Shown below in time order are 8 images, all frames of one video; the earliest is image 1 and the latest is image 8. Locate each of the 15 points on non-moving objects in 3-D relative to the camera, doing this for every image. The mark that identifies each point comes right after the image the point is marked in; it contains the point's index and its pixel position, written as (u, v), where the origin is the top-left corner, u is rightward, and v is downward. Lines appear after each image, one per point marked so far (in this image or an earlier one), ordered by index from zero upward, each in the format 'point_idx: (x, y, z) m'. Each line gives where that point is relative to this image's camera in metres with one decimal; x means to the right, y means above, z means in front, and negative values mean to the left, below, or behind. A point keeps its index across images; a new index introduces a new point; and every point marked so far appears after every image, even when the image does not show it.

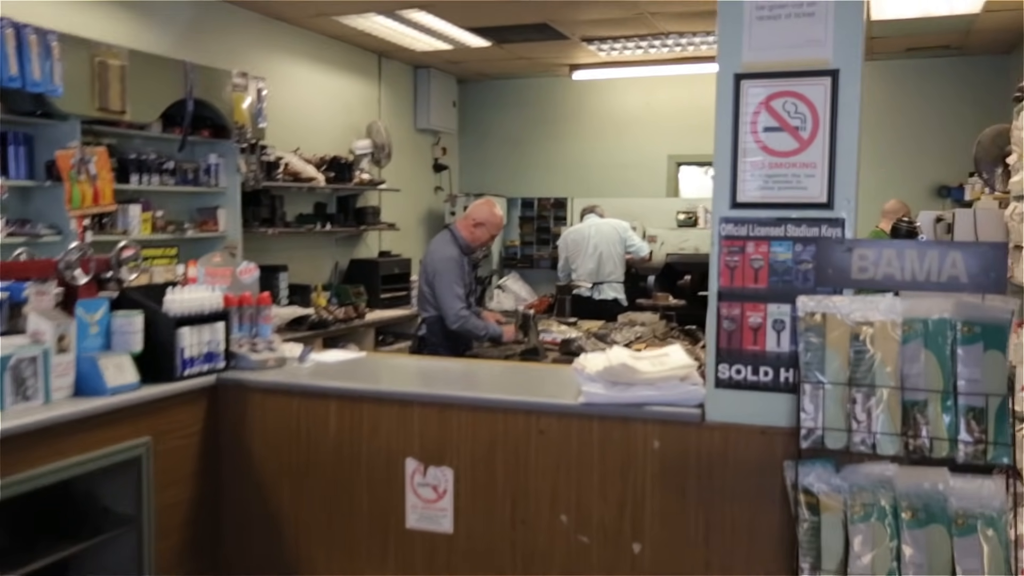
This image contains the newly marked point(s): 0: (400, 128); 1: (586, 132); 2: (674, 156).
0: (-0.9, +1.3, +6.6) m
1: (+0.6, +1.3, +7.2) m
2: (+1.4, +1.1, +7.0) m
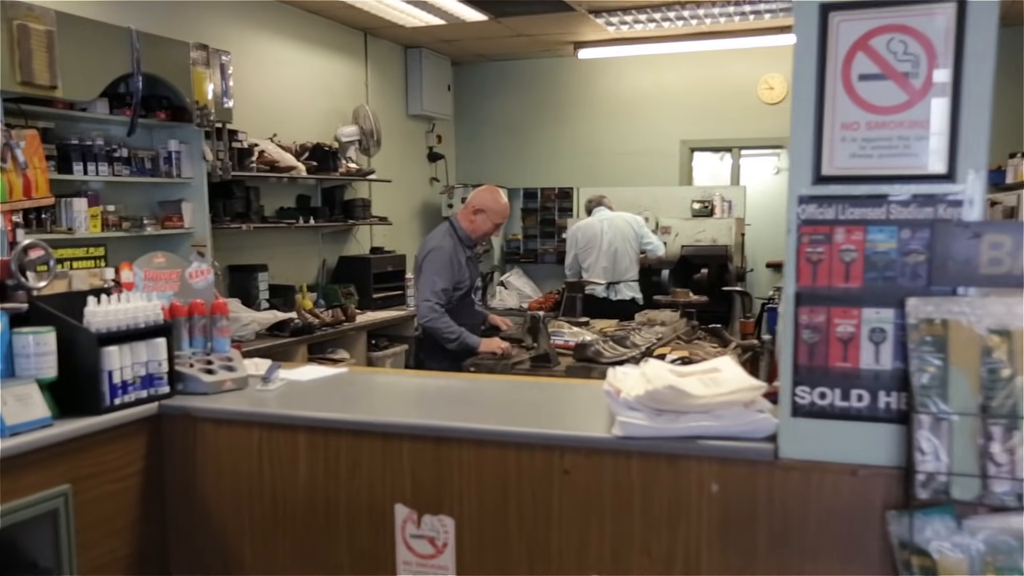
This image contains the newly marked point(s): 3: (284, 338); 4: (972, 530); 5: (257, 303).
0: (-0.9, +1.3, +6.2) m
1: (+0.6, +1.4, +6.7) m
2: (+1.3, +1.1, +6.5) m
3: (-1.1, -0.3, +4.2) m
4: (+0.8, -0.4, +1.5) m
5: (-1.3, -0.1, +4.5) m
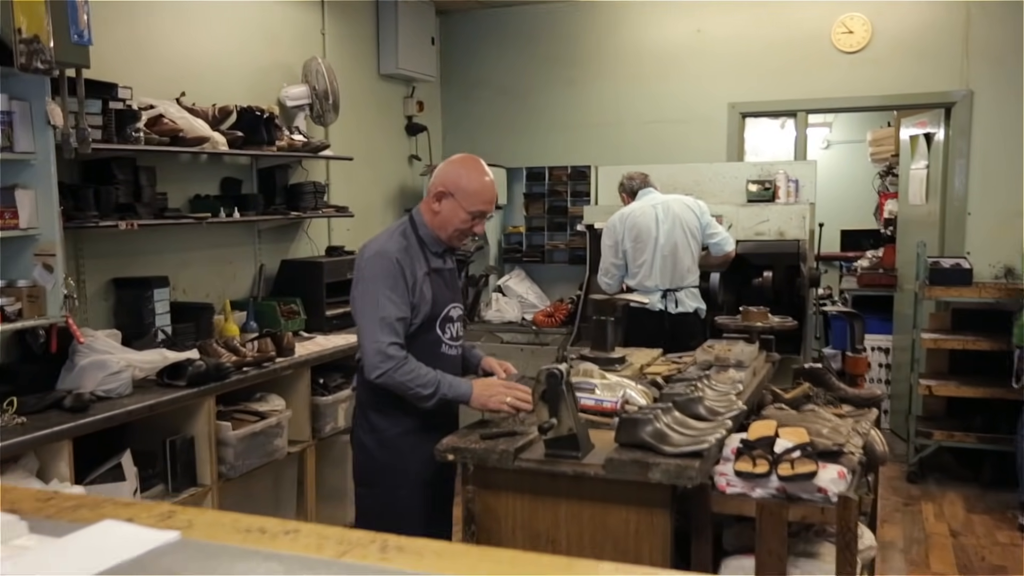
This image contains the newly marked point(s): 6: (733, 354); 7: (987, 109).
0: (-0.9, +1.2, +4.8) m
1: (+0.6, +1.3, +5.4) m
2: (+1.3, +1.1, +5.1) m
3: (-1.1, -0.4, +2.9) m
4: (+0.8, -0.6, +0.1) m
5: (-1.3, -0.2, +3.2) m
6: (+0.8, -0.2, +2.9) m
7: (+2.6, +1.0, +4.7) m
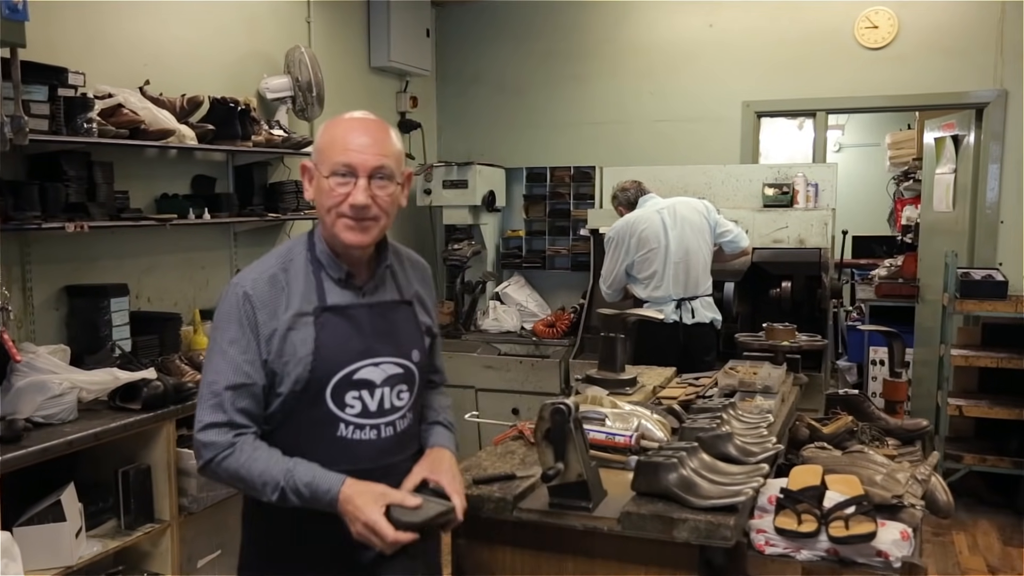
0: (-0.9, +1.2, +4.5) m
1: (+0.6, +1.3, +5.1) m
2: (+1.3, +1.0, +4.8) m
3: (-1.1, -0.4, +2.5) m
4: (+0.8, -0.6, -0.2) m
5: (-1.3, -0.2, +2.8) m
6: (+0.8, -0.3, +2.6) m
7: (+2.6, +0.9, +4.4) m
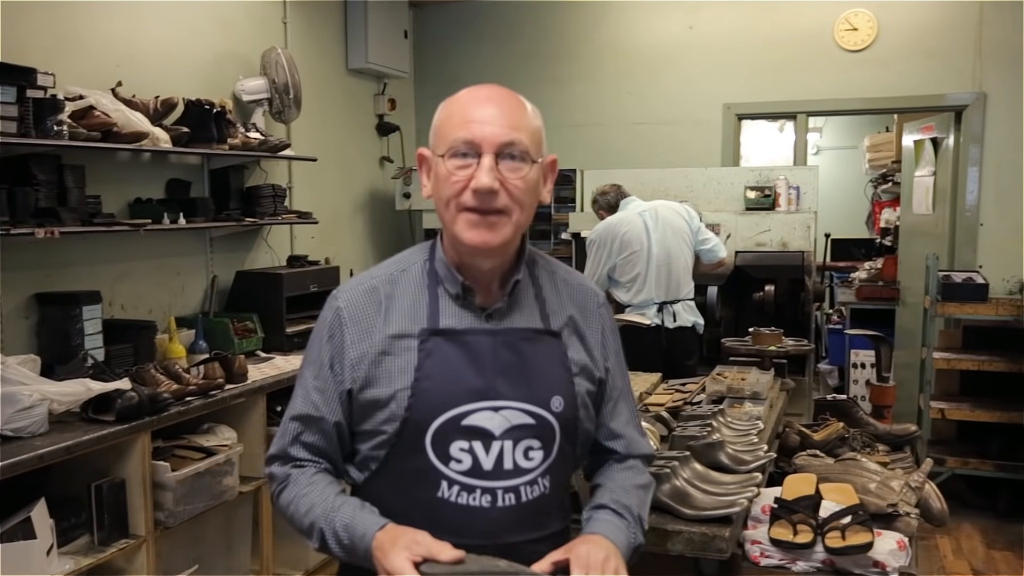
0: (-1.0, +1.2, +4.4) m
1: (+0.5, +1.3, +5.0) m
2: (+1.2, +1.0, +4.8) m
3: (-1.2, -0.4, +2.5) m
4: (+0.8, -0.6, -0.2) m
5: (-1.4, -0.2, +2.7) m
6: (+0.7, -0.3, +2.6) m
7: (+2.5, +0.9, +4.4) m
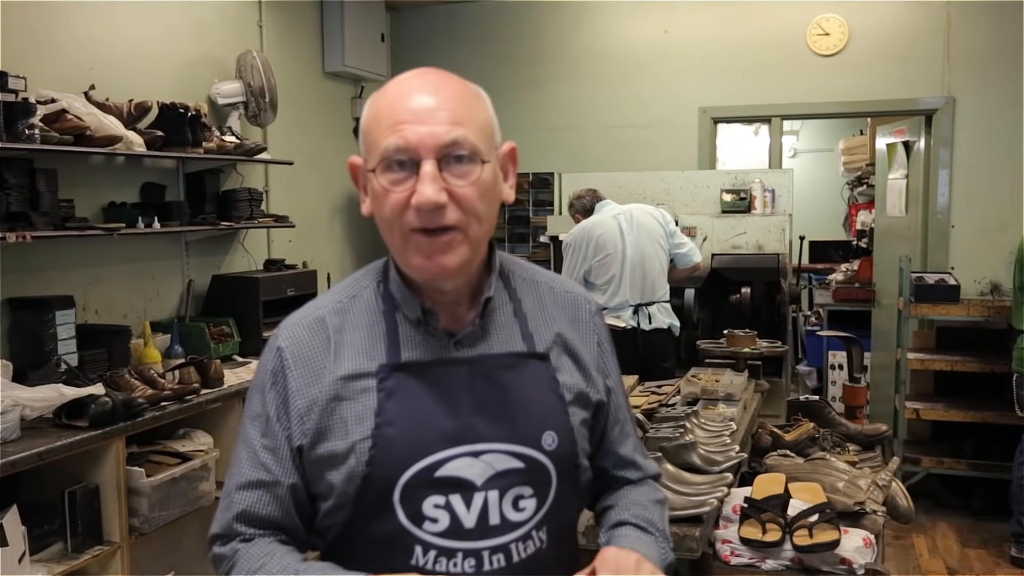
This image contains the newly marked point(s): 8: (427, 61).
0: (-1.1, +1.1, +4.4) m
1: (+0.4, +1.2, +5.1) m
2: (+1.1, +1.0, +4.8) m
3: (-1.2, -0.4, +2.4) m
4: (+0.8, -0.6, -0.2) m
5: (-1.5, -0.2, +2.7) m
6: (+0.6, -0.3, +2.6) m
7: (+2.4, +0.9, +4.5) m
8: (-0.5, +1.4, +5.3) m
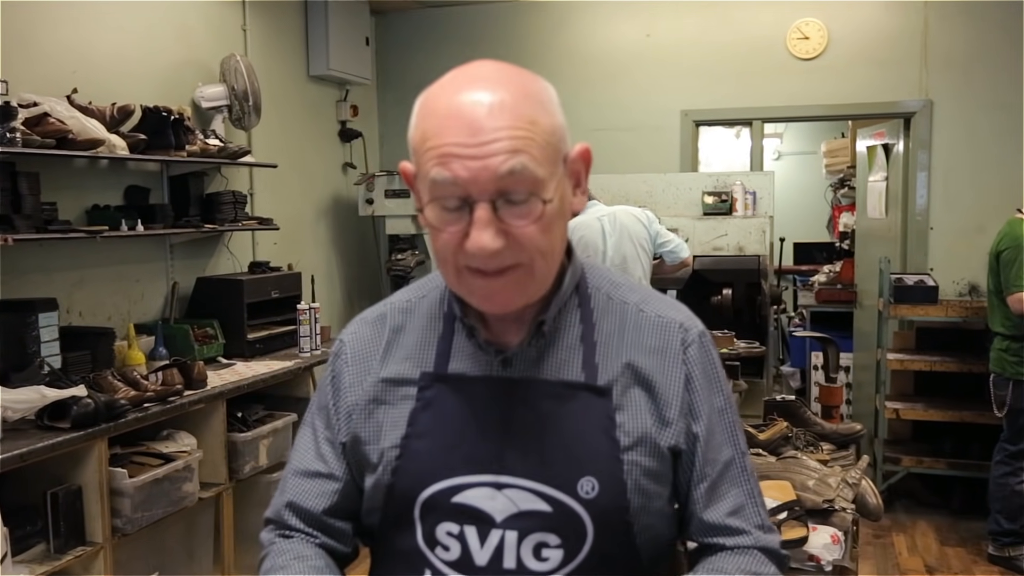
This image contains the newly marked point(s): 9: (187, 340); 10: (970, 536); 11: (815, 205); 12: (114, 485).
0: (-1.2, +1.1, +4.4) m
1: (+0.3, +1.2, +5.1) m
2: (+1.0, +1.0, +4.9) m
3: (-1.3, -0.4, +2.5) m
4: (+0.8, -0.6, -0.2) m
5: (-1.5, -0.2, +2.7) m
6: (+0.6, -0.3, +2.6) m
7: (+2.3, +0.9, +4.5) m
8: (-0.6, +1.4, +5.4) m
9: (-1.3, -0.2, +3.4) m
10: (+2.1, -1.2, +4.0) m
11: (+2.8, +0.8, +7.7) m
12: (-1.3, -0.6, +2.7) m
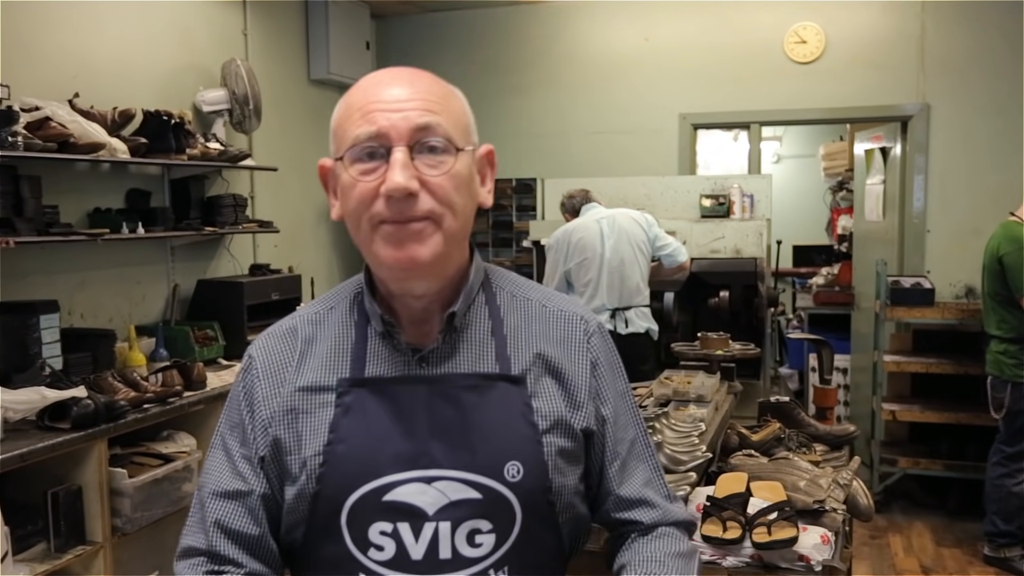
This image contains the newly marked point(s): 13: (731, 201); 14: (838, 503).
0: (-1.2, +1.1, +4.4) m
1: (+0.3, +1.2, +5.1) m
2: (+1.0, +1.0, +4.9) m
3: (-1.3, -0.4, +2.5) m
4: (+0.8, -0.6, -0.1) m
5: (-1.5, -0.3, +2.8) m
6: (+0.6, -0.3, +2.6) m
7: (+2.3, +0.9, +4.5) m
8: (-0.6, +1.4, +5.4) m
9: (-1.3, -0.2, +3.4) m
10: (+2.1, -1.2, +4.0) m
11: (+2.8, +0.7, +7.7) m
12: (-1.3, -0.6, +2.7) m
13: (+1.1, +0.4, +4.4) m
14: (+0.7, -0.5, +1.9) m
